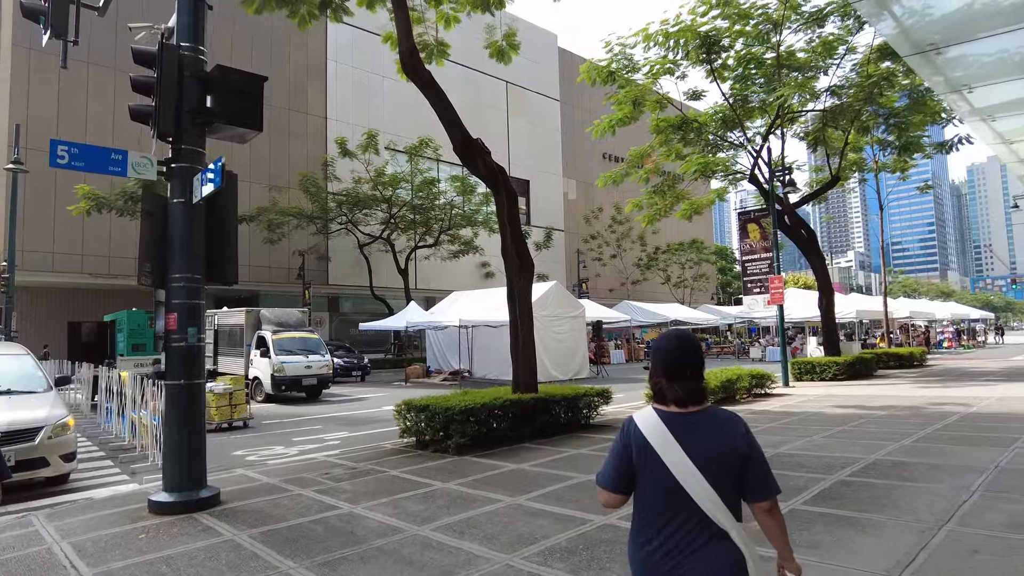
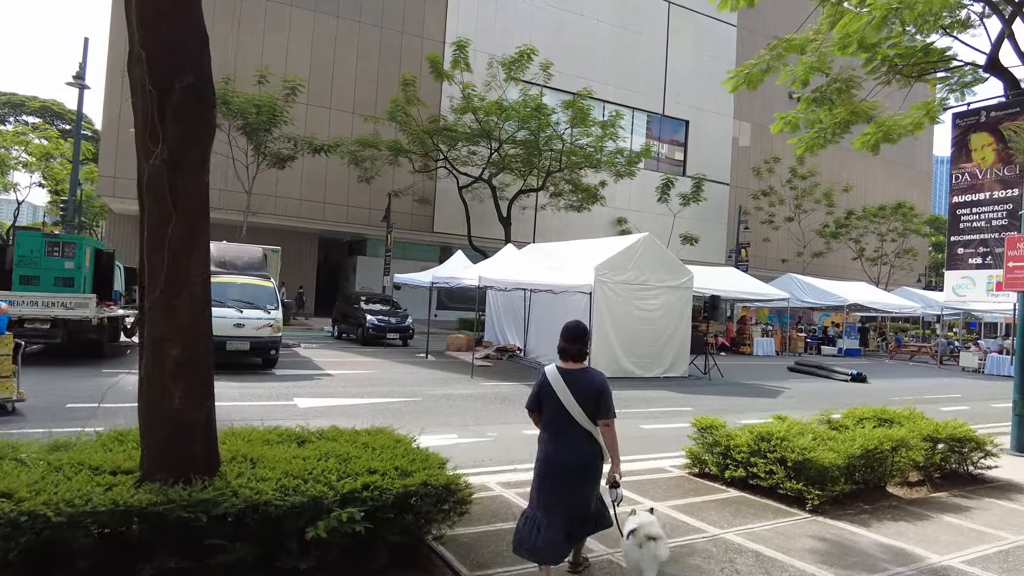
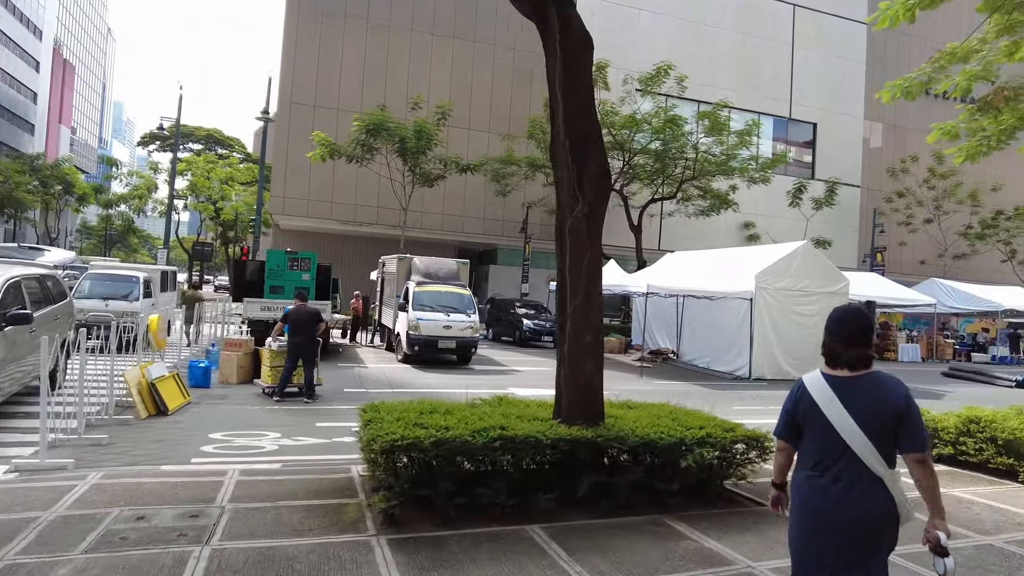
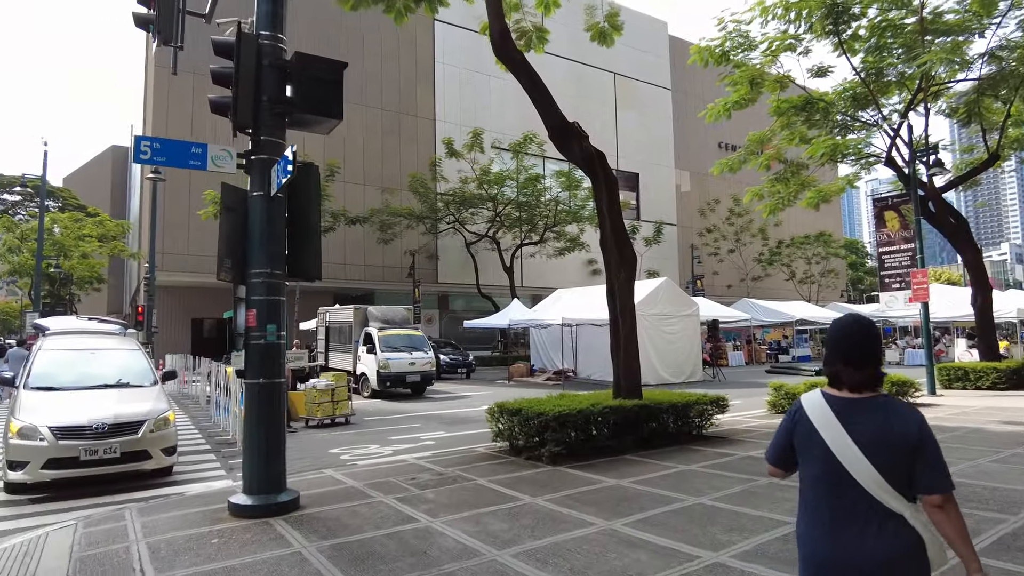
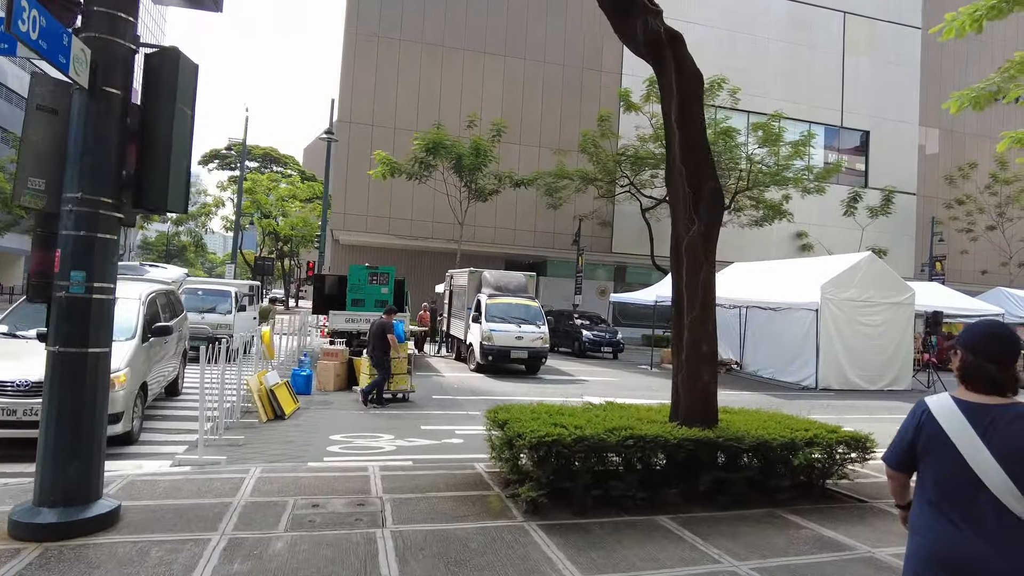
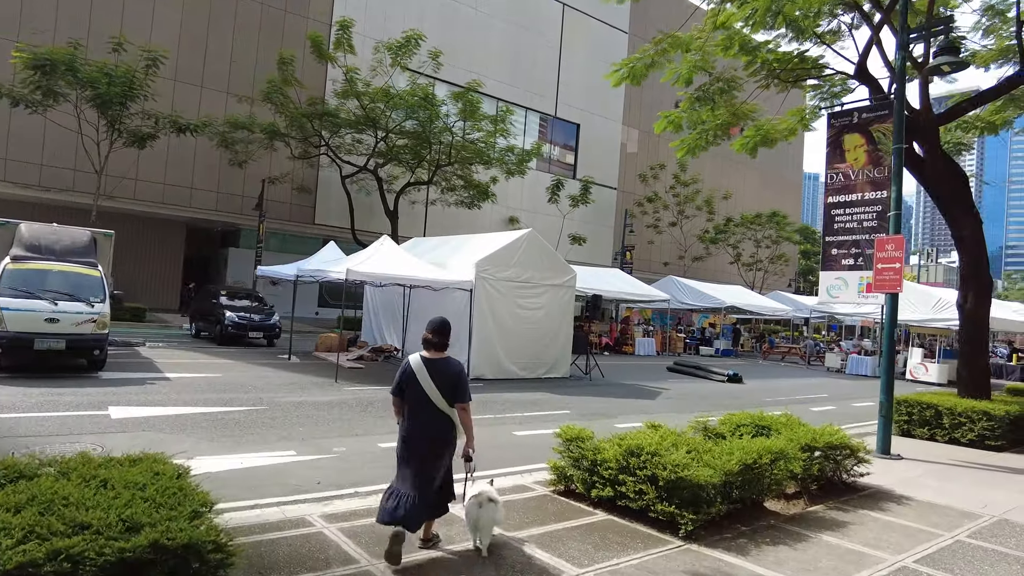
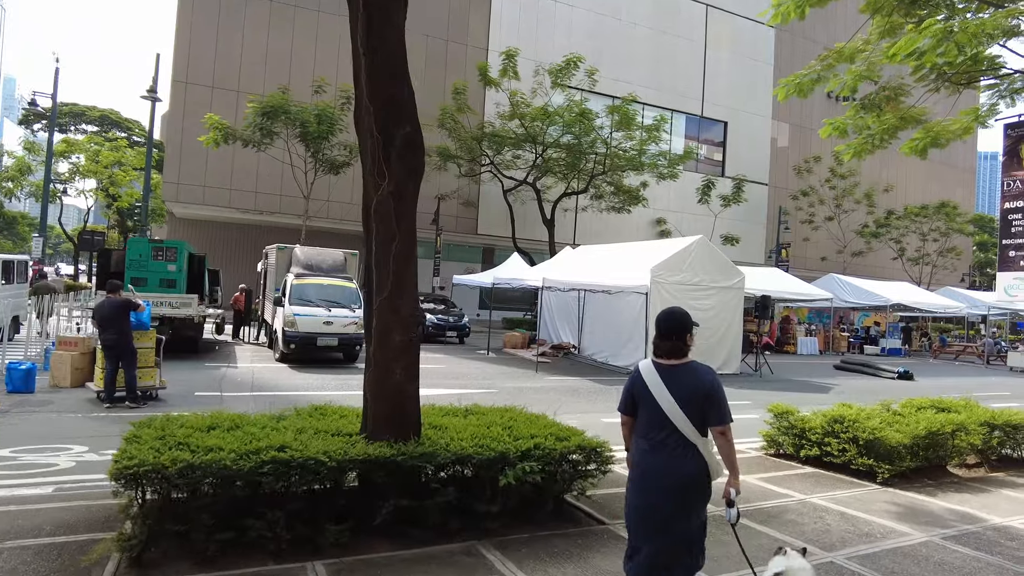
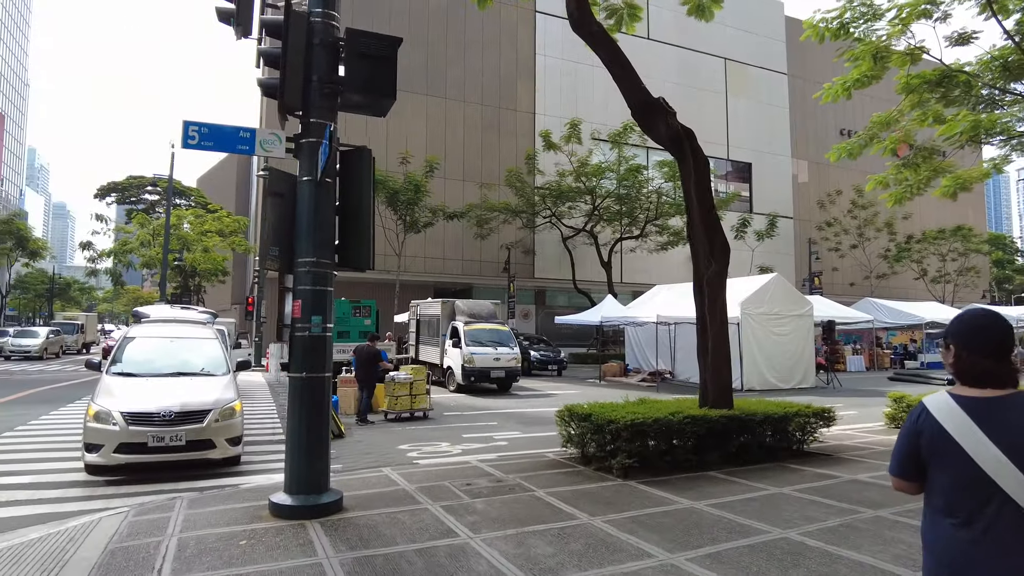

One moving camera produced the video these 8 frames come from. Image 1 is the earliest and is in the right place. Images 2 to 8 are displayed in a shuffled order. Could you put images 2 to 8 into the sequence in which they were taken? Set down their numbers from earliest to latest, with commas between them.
4, 8, 5, 3, 7, 2, 6
